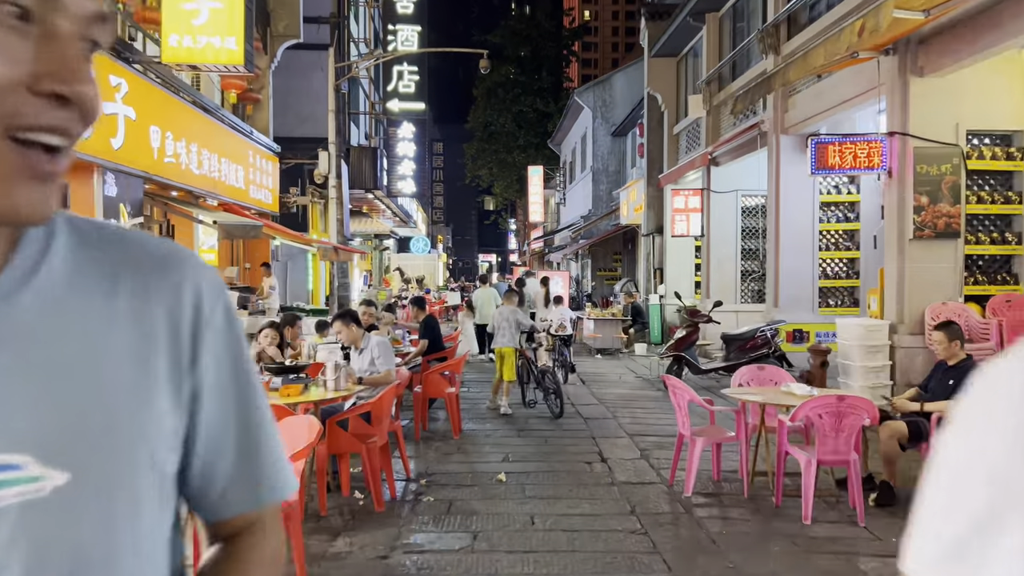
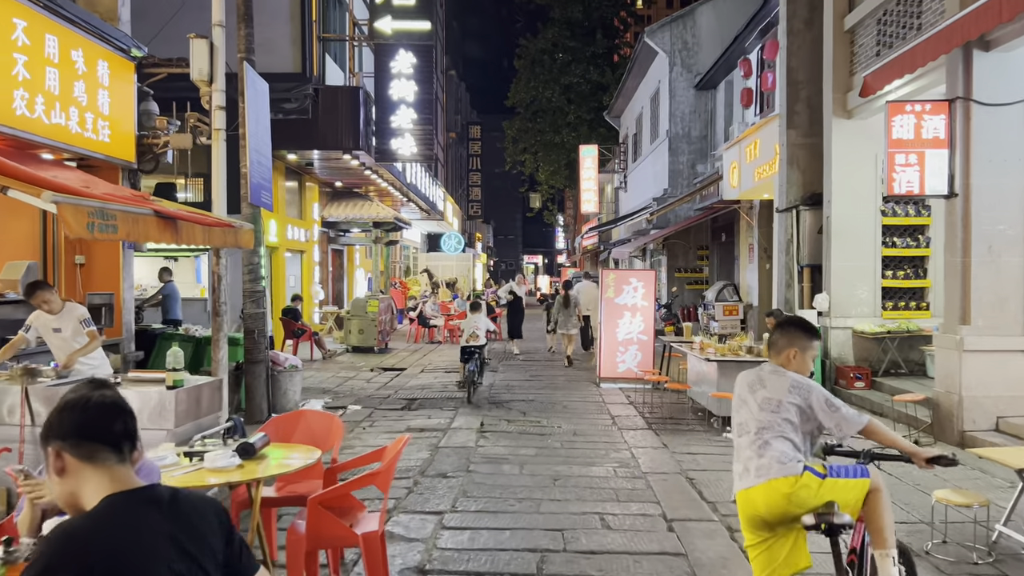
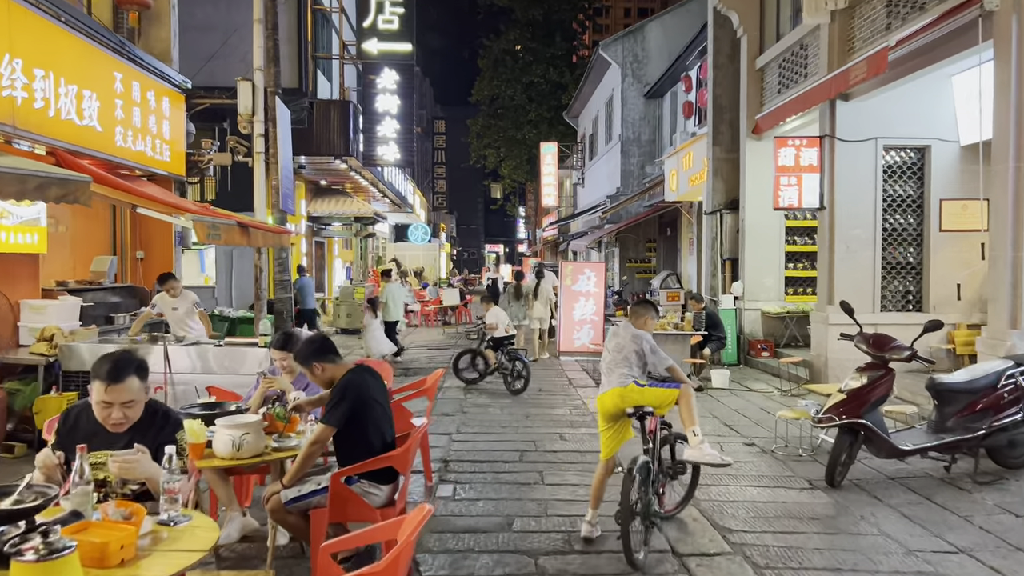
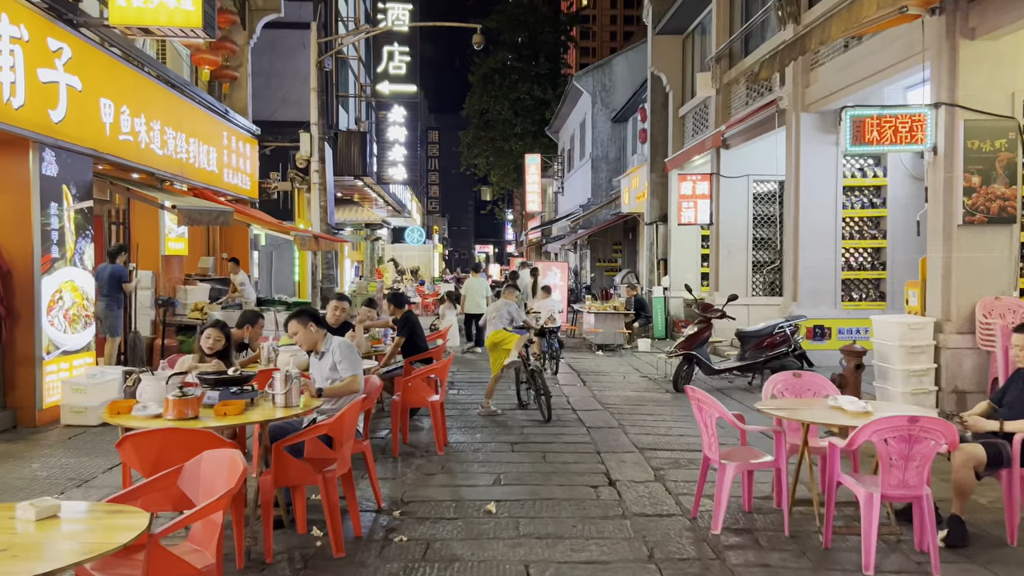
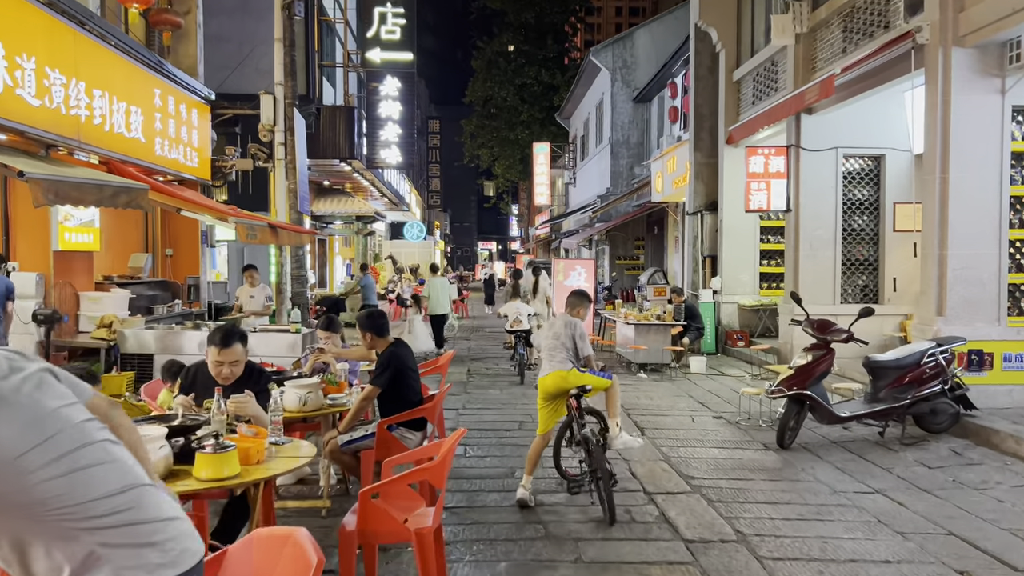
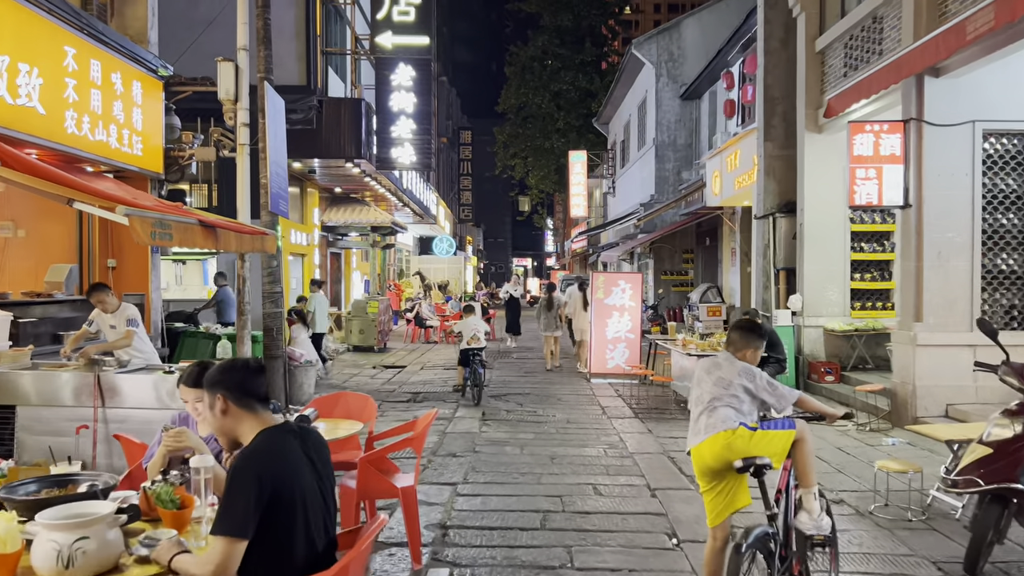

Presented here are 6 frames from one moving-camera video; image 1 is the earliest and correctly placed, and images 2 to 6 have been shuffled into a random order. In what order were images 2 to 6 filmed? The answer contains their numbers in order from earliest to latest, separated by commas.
4, 5, 3, 6, 2
